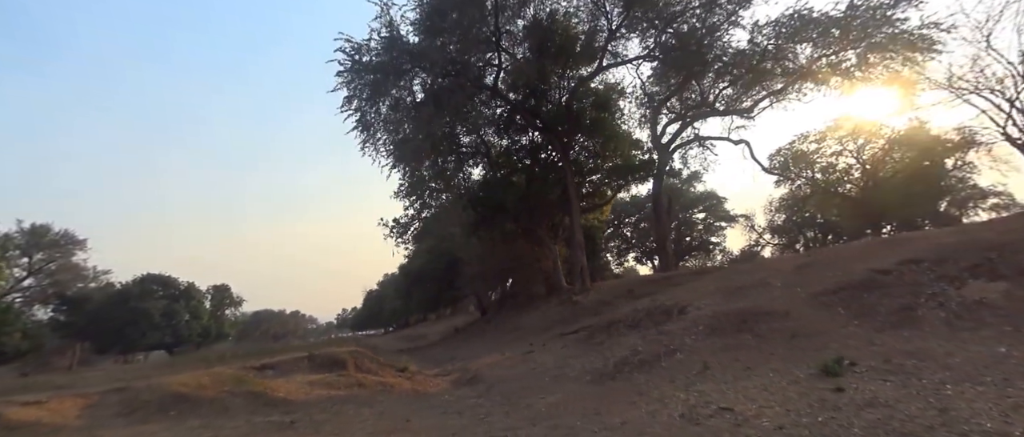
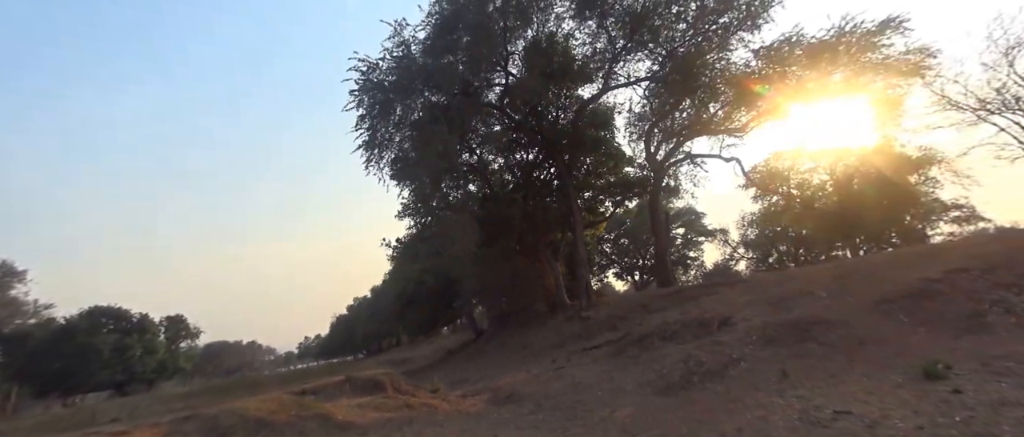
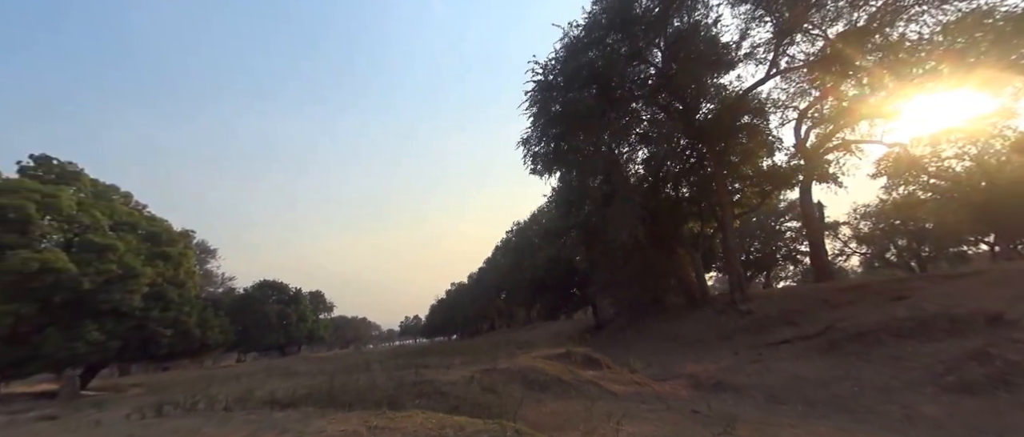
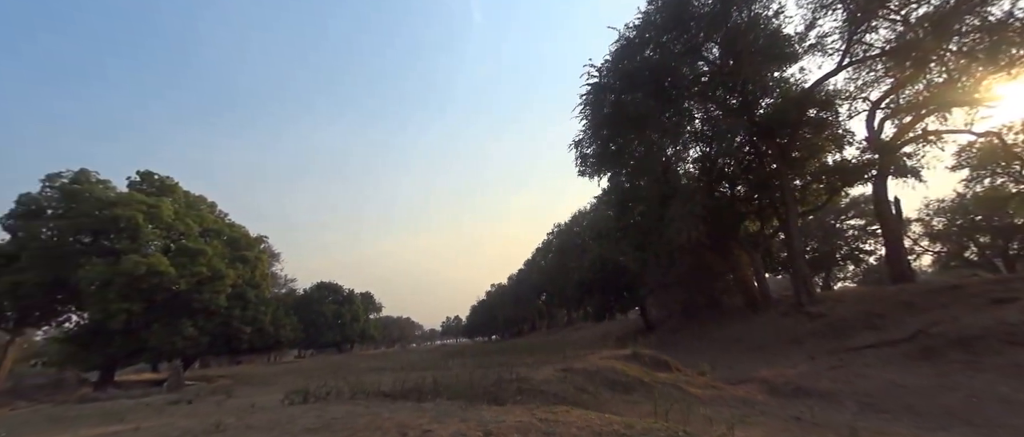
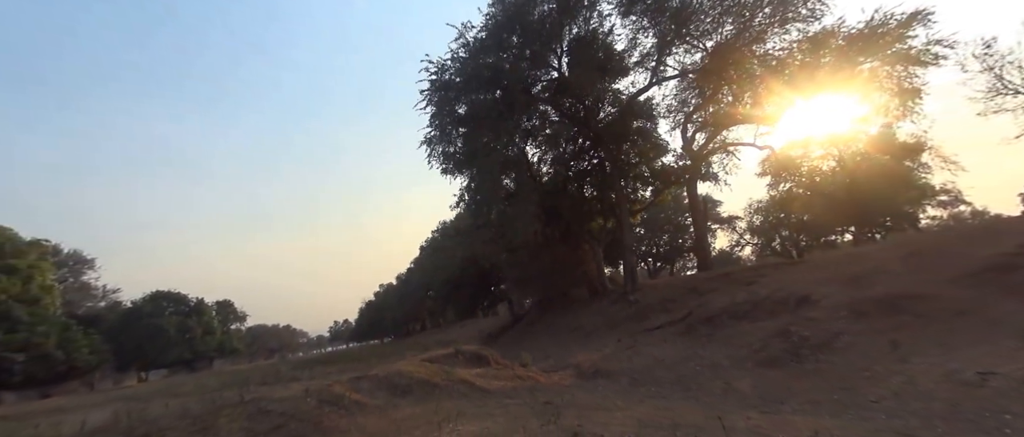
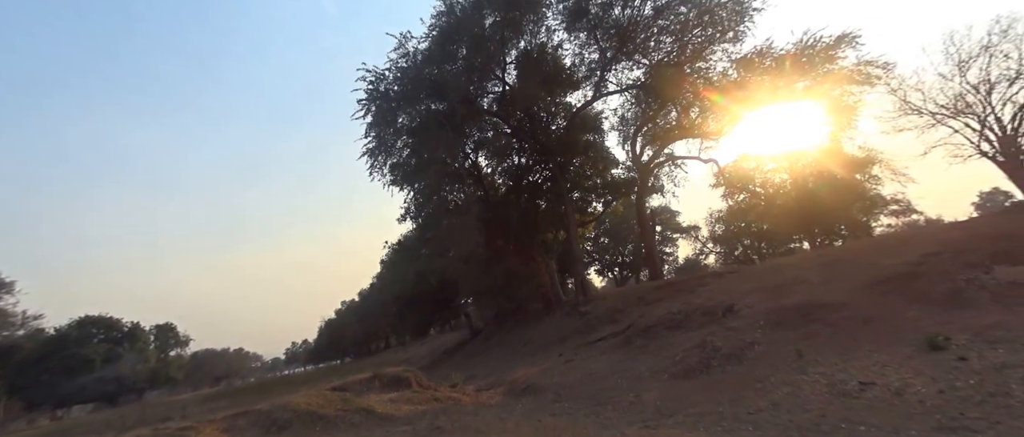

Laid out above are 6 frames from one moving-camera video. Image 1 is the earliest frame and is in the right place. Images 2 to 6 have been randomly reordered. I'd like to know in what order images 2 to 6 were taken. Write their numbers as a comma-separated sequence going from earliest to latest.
2, 6, 5, 3, 4
